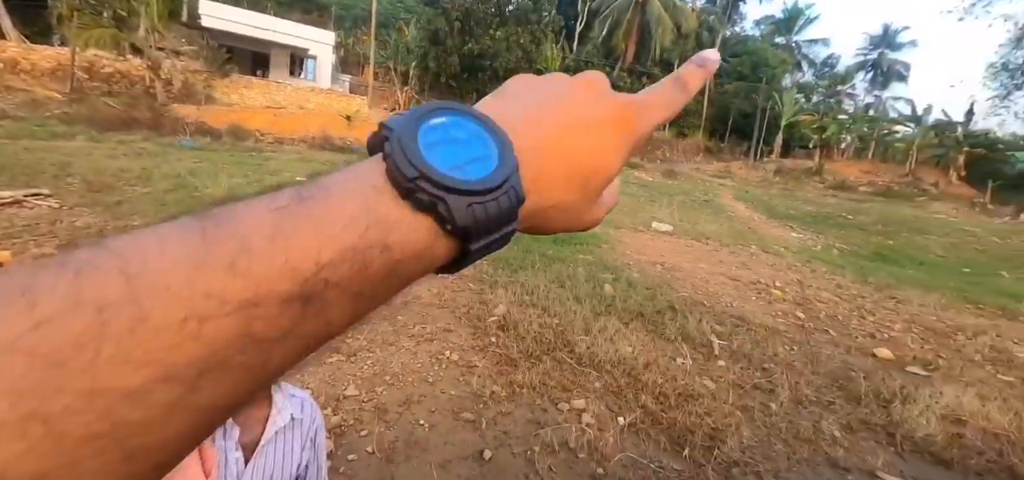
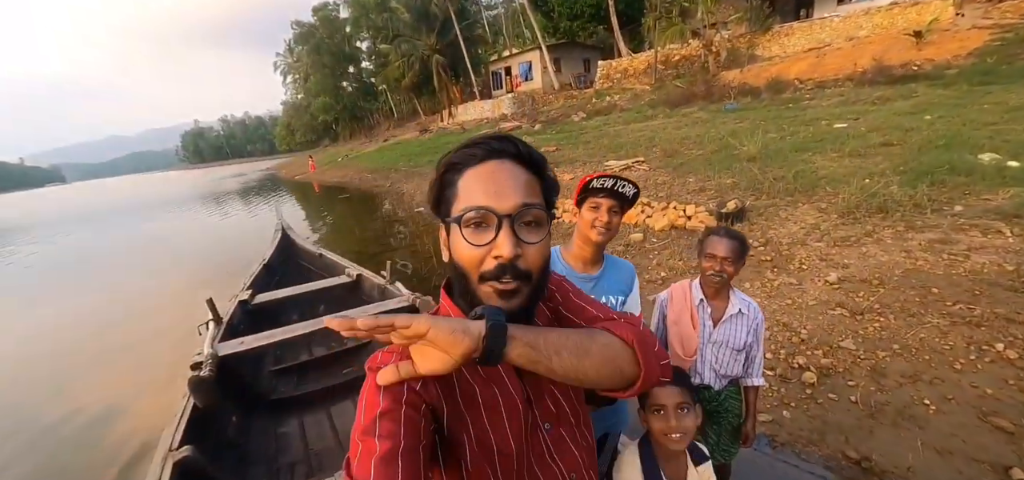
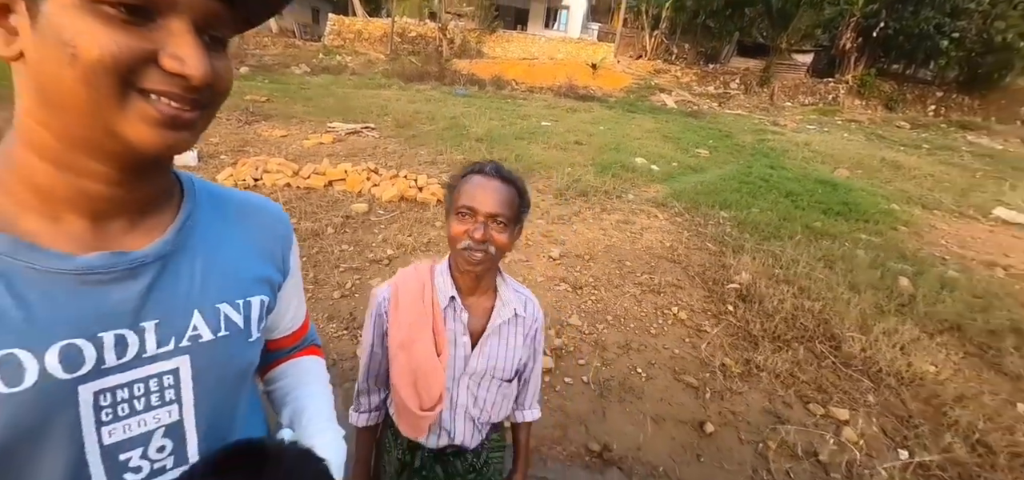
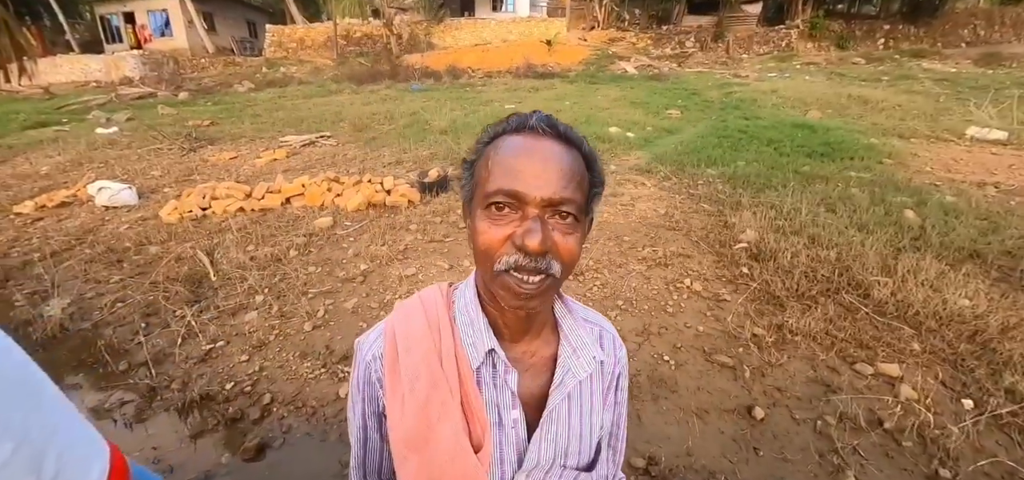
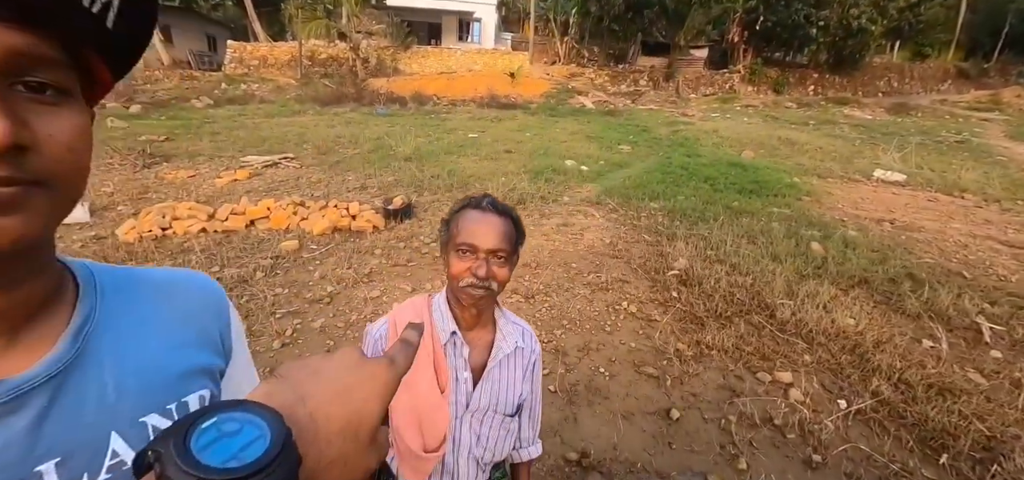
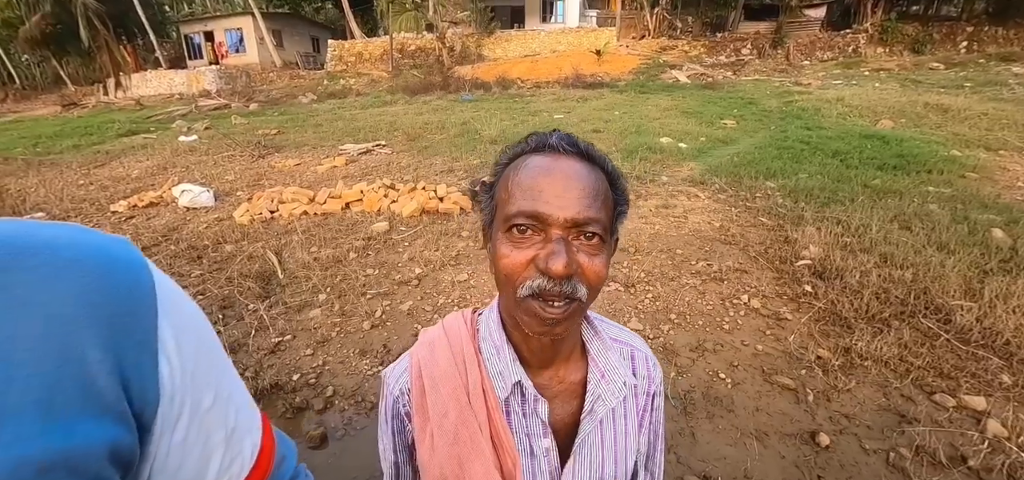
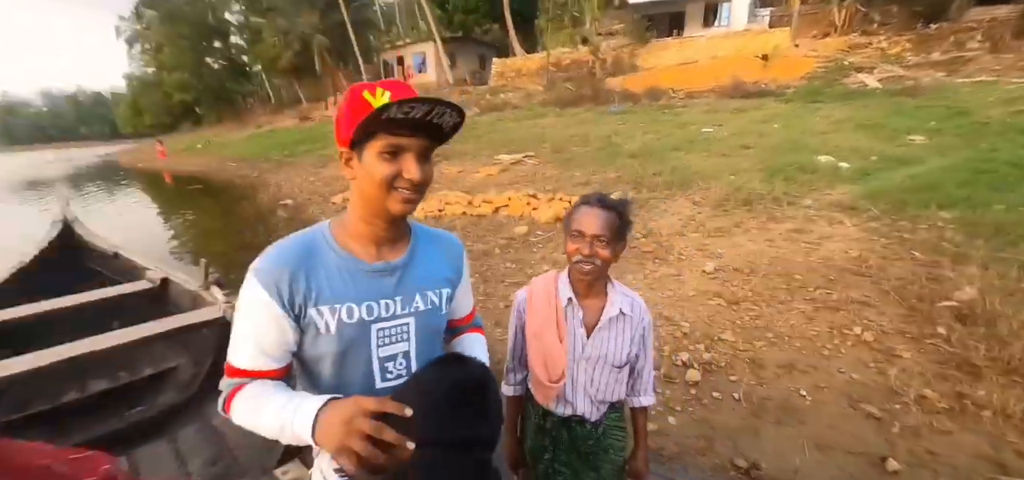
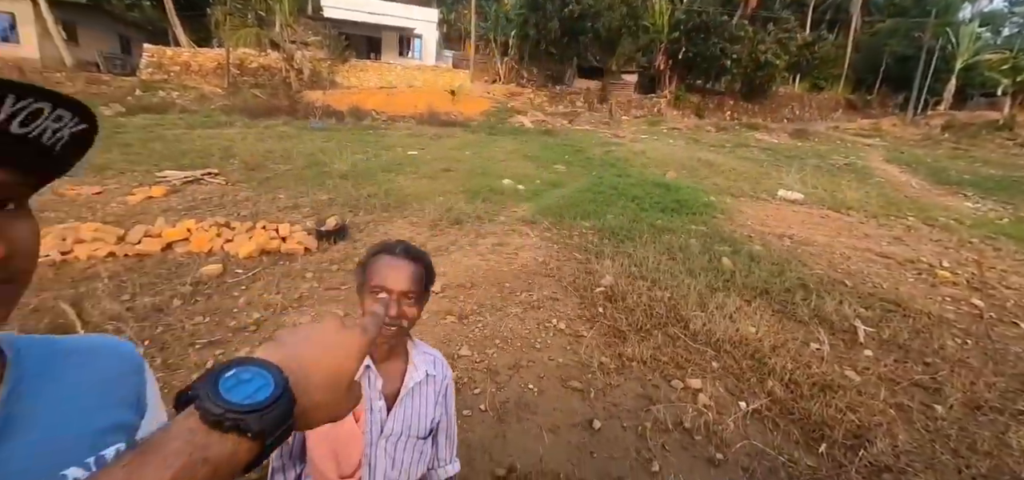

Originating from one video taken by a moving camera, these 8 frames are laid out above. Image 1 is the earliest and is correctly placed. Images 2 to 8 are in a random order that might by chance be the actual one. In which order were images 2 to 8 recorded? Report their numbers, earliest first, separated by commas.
8, 5, 4, 6, 3, 7, 2
